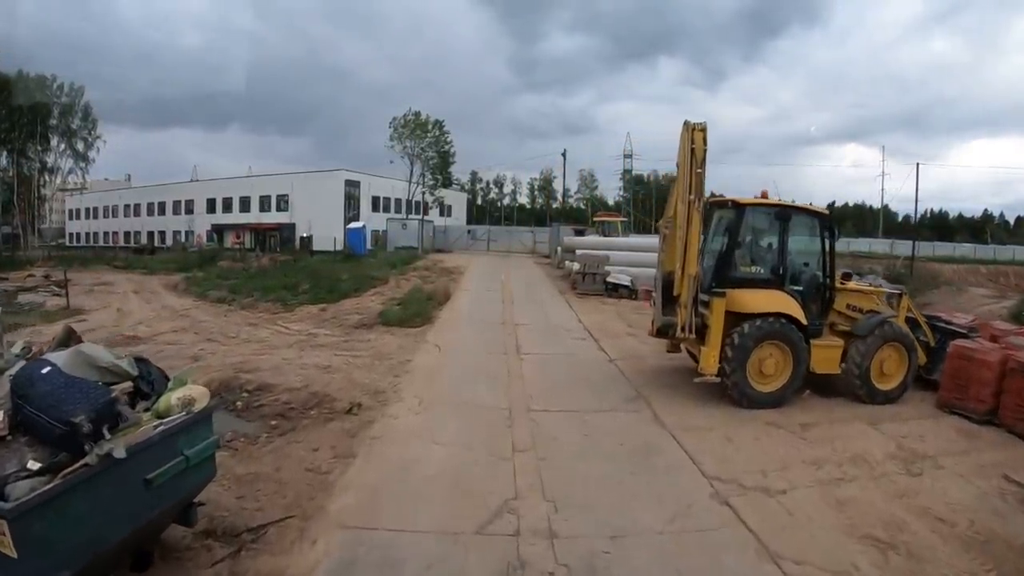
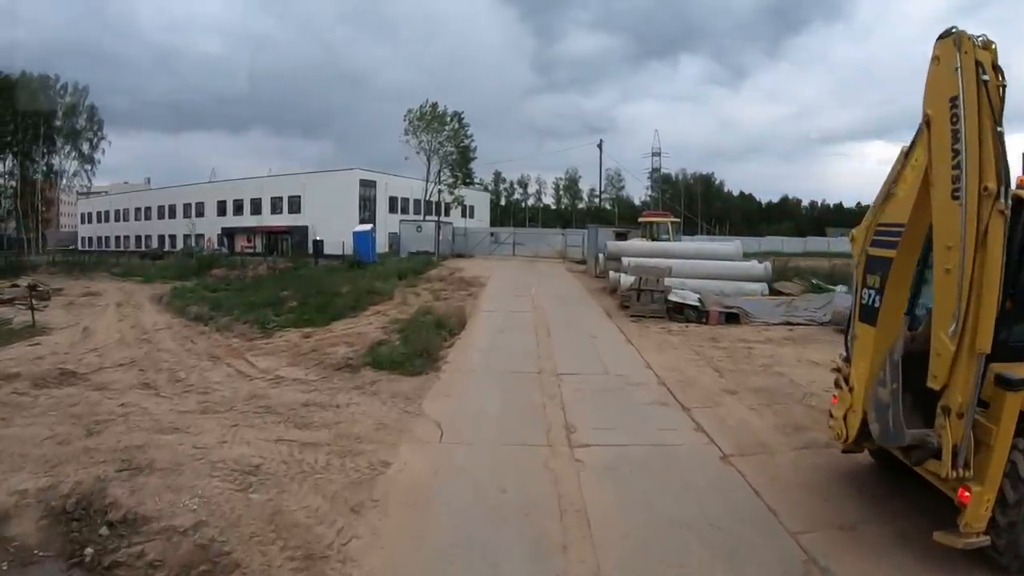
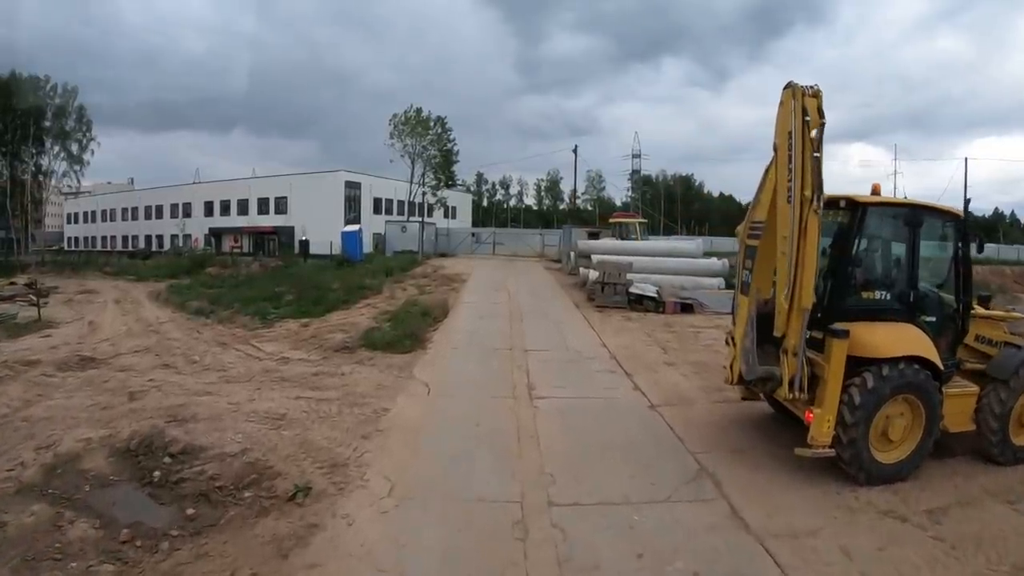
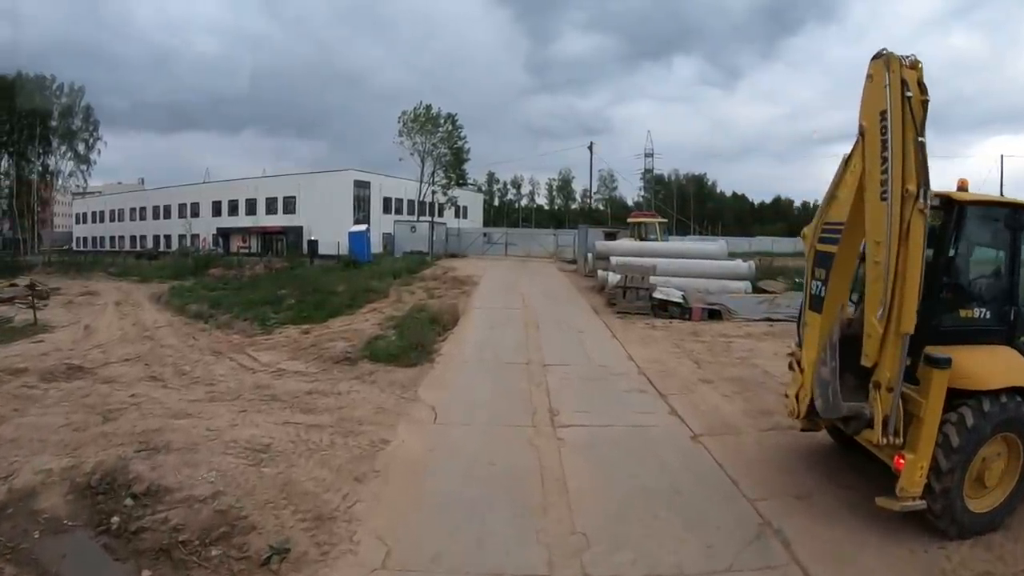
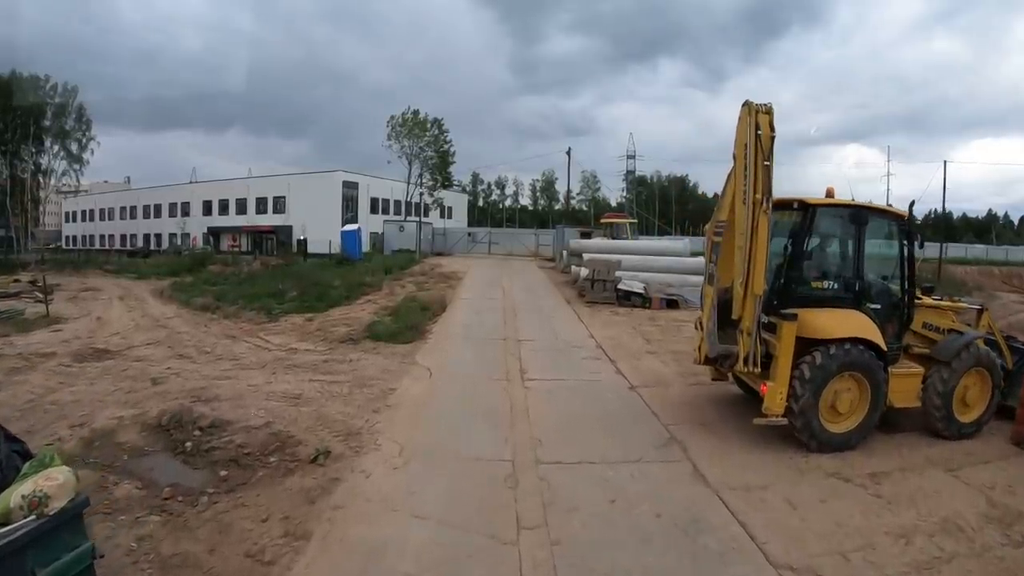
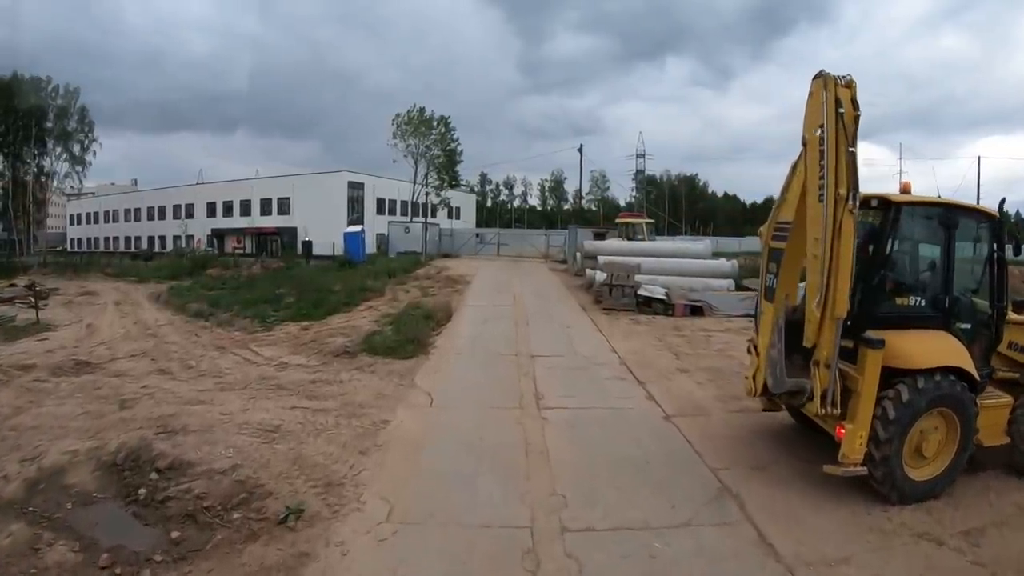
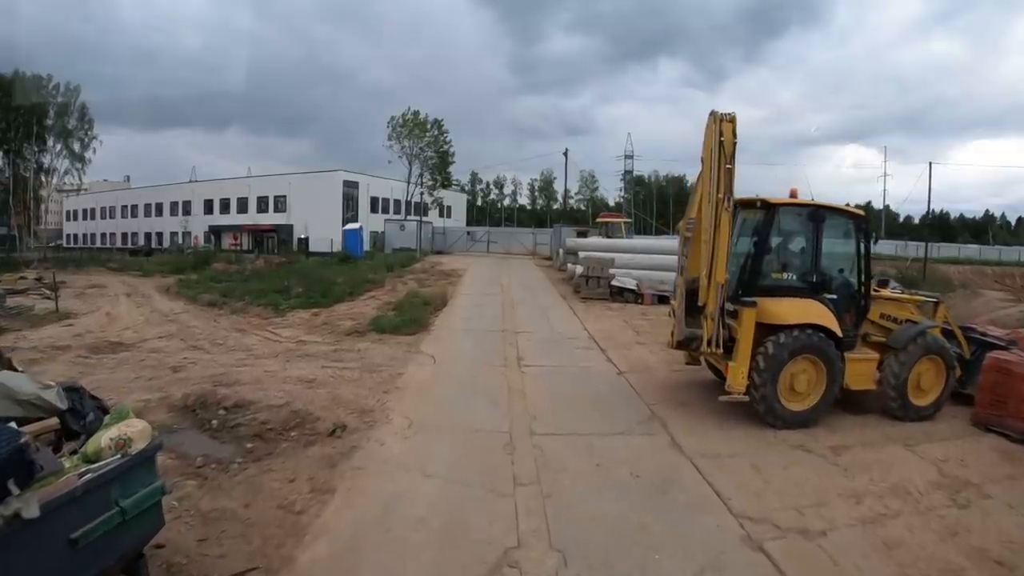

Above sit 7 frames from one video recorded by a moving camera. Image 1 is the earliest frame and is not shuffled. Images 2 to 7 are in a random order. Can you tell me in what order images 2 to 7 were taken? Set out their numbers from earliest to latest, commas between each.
7, 5, 3, 6, 4, 2
